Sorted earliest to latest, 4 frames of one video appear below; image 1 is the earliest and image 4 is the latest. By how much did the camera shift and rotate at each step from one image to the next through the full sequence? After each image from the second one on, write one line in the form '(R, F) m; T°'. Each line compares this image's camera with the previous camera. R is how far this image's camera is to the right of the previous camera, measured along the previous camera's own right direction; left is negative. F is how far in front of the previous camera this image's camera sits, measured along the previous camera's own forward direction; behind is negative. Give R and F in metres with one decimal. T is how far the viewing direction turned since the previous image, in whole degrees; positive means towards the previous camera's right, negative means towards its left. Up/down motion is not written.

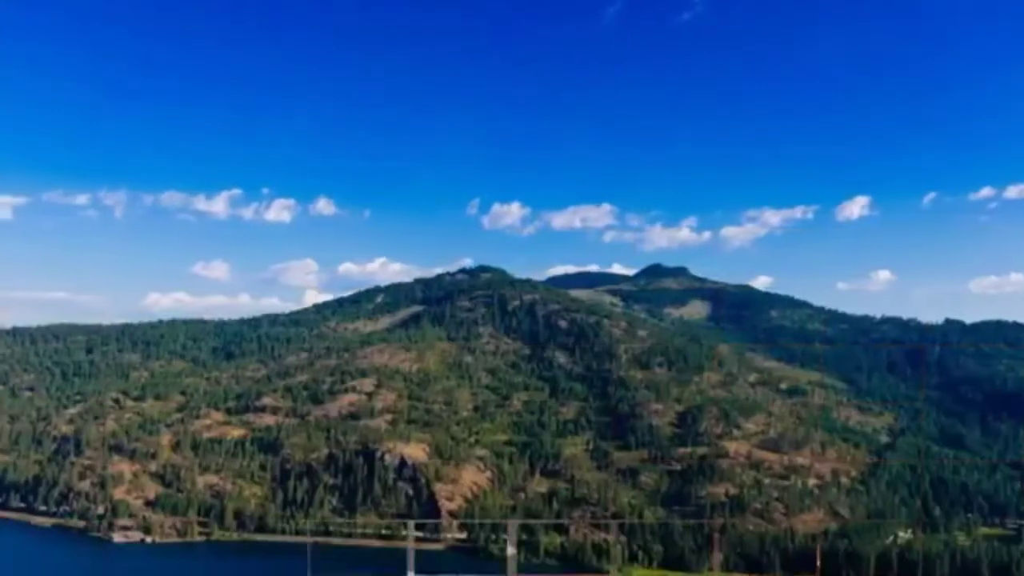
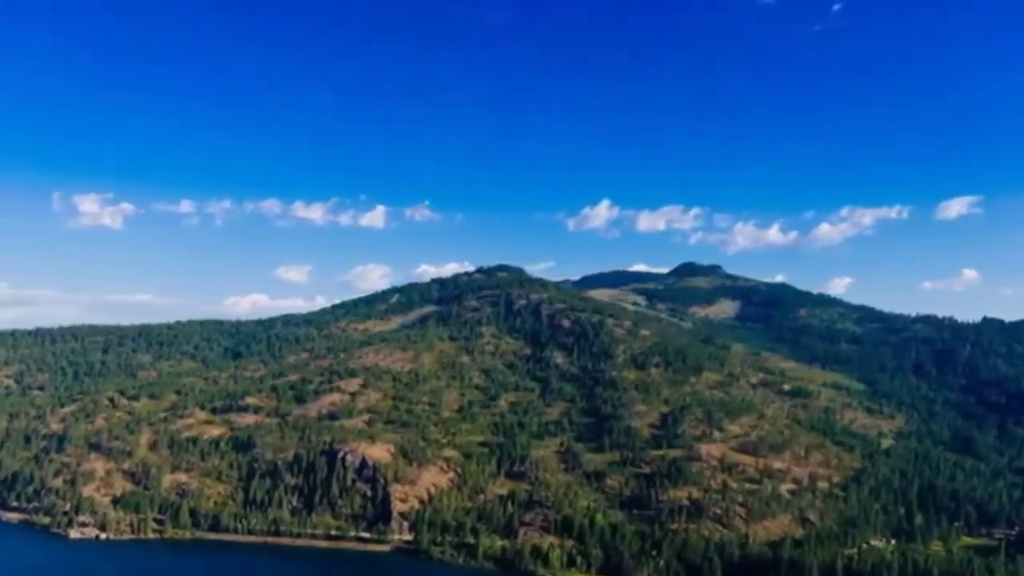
(+45.3, +7.0) m; -5°
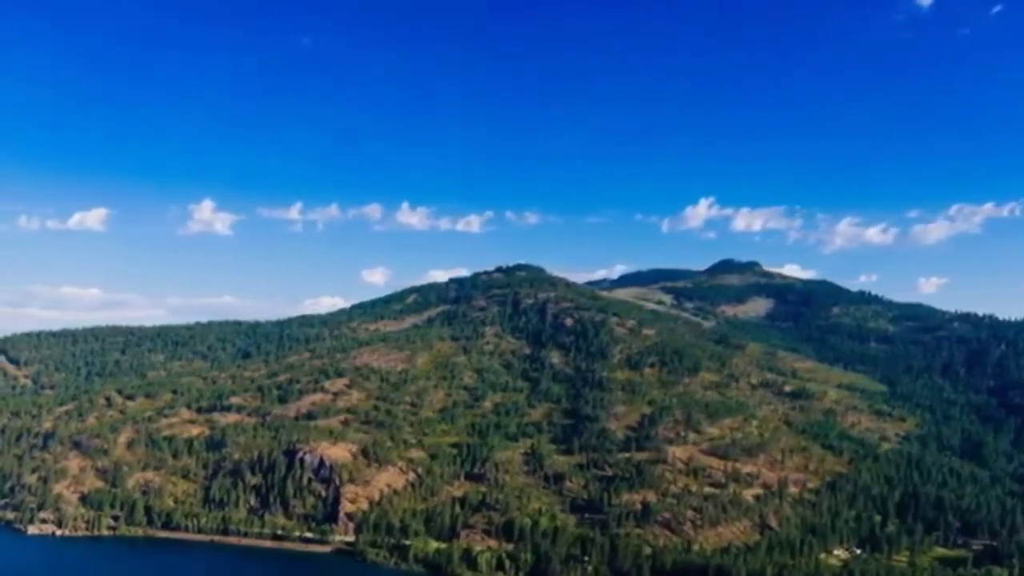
(+48.6, +9.2) m; -5°
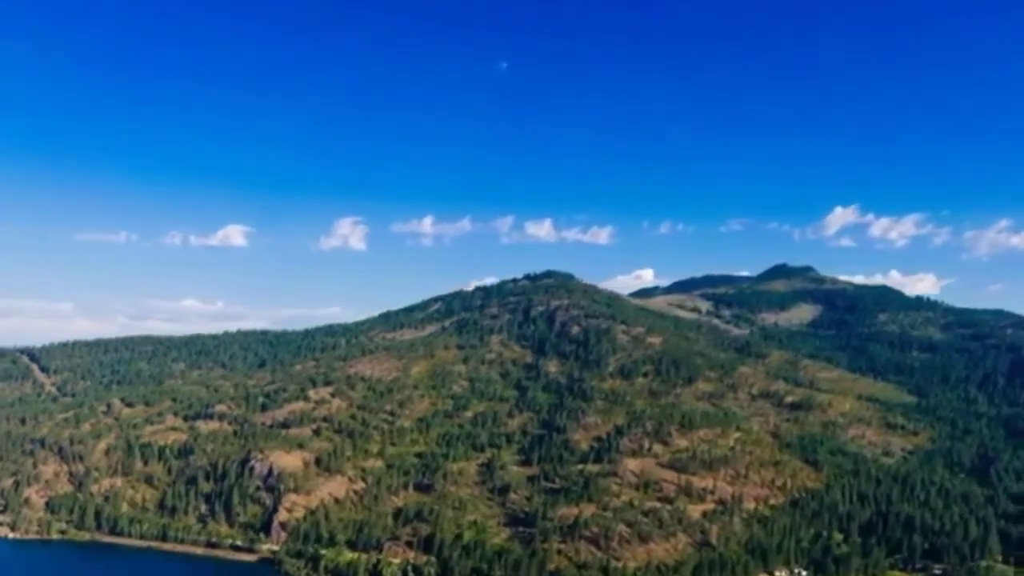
(+61.6, +14.3) m; -7°
